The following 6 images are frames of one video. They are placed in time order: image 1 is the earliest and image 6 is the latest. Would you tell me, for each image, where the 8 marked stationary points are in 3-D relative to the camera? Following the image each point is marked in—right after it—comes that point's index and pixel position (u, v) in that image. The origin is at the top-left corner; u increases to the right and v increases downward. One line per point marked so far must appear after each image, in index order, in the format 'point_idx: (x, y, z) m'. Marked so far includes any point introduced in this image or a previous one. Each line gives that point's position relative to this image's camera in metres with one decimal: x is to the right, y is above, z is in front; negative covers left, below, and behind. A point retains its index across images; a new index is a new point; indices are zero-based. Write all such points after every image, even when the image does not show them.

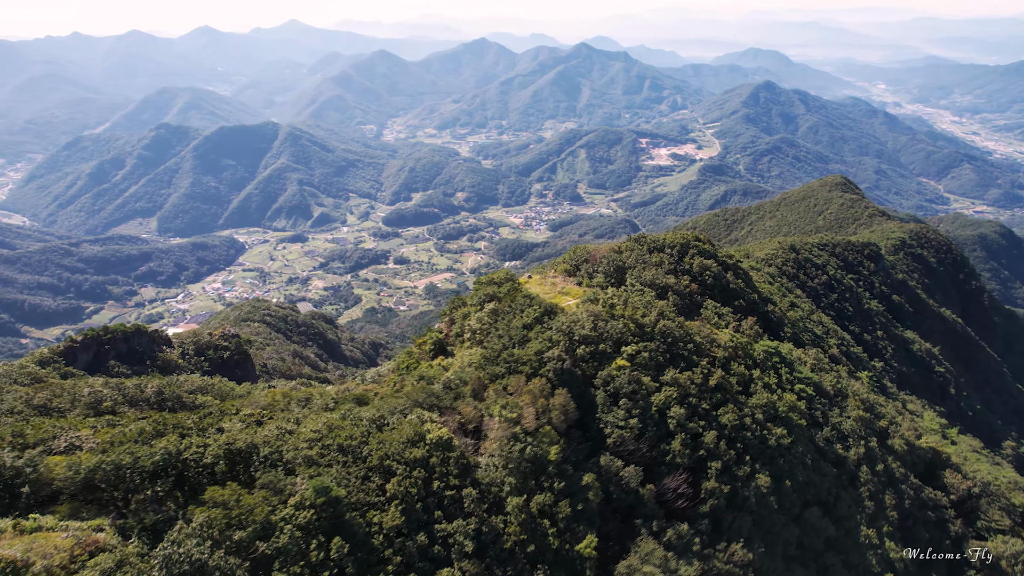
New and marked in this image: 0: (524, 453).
0: (+0.3, -4.3, +16.8) m
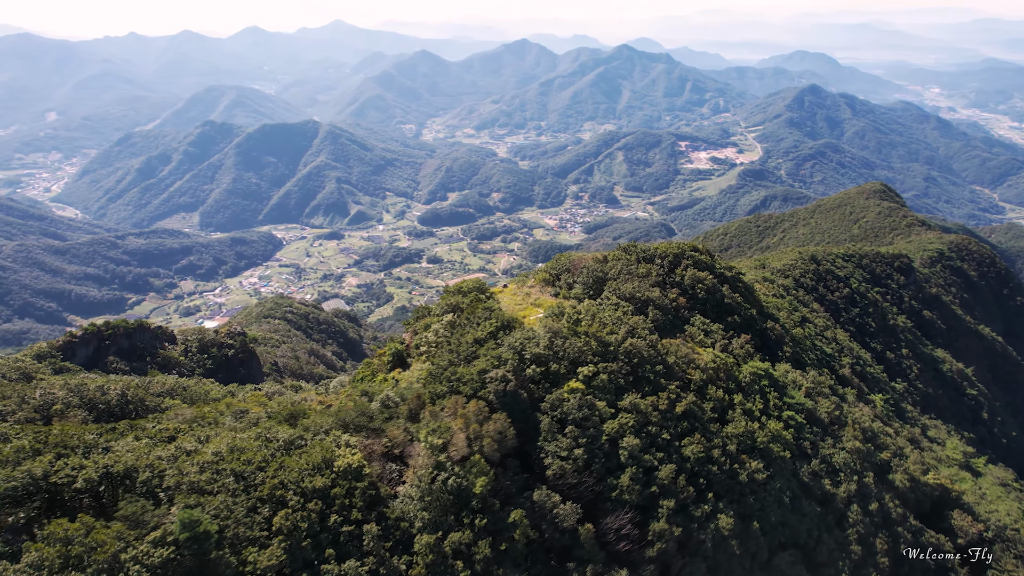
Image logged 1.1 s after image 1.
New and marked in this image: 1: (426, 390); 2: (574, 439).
0: (-1.5, -4.6, +15.4) m
1: (-2.6, -3.0, +18.9) m
2: (+1.7, -4.1, +17.5) m
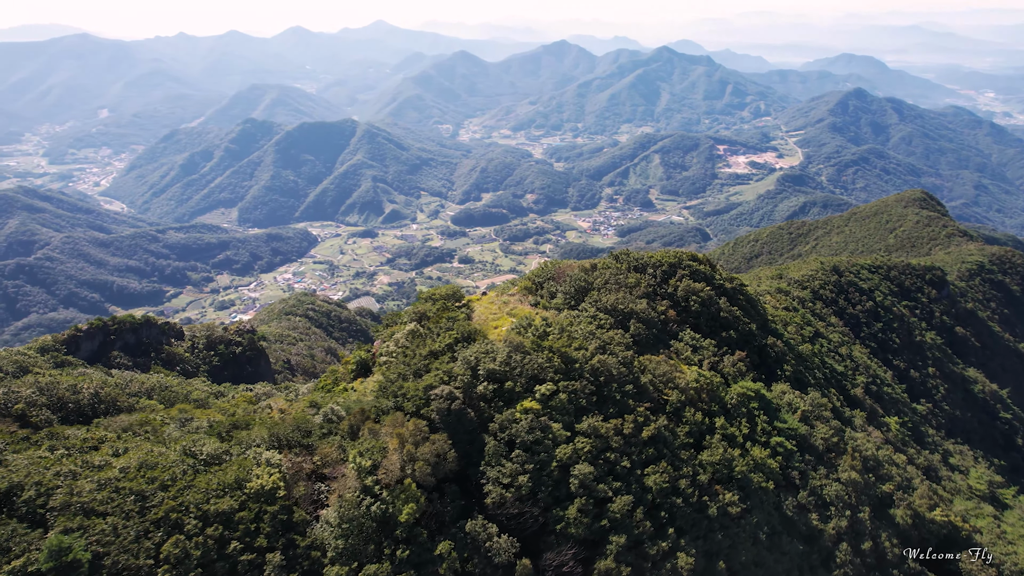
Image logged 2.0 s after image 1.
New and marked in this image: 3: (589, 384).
0: (-3.1, -4.9, +14.2) m
1: (-3.9, -3.2, +17.9) m
2: (+0.2, -4.4, +16.2) m
3: (+2.3, -2.8, +19.0) m
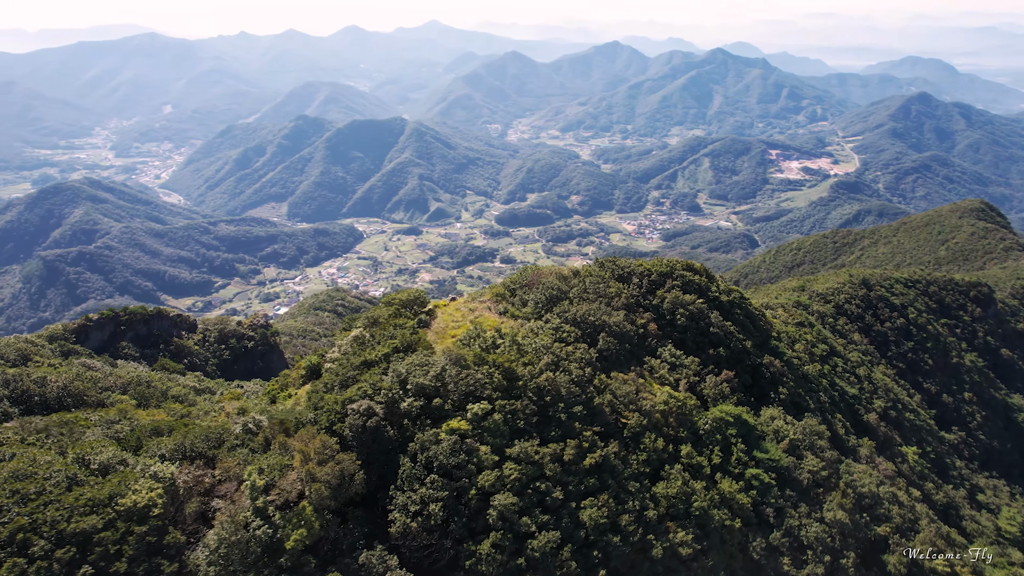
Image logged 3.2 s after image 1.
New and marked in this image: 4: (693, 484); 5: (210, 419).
0: (-5.2, -5.0, +13.1) m
1: (-5.7, -3.3, +16.8) m
2: (-1.7, -4.6, +14.8) m
3: (+0.6, -3.1, +17.4) m
4: (+5.1, -5.6, +18.3) m
5: (-9.3, -4.0, +19.8) m
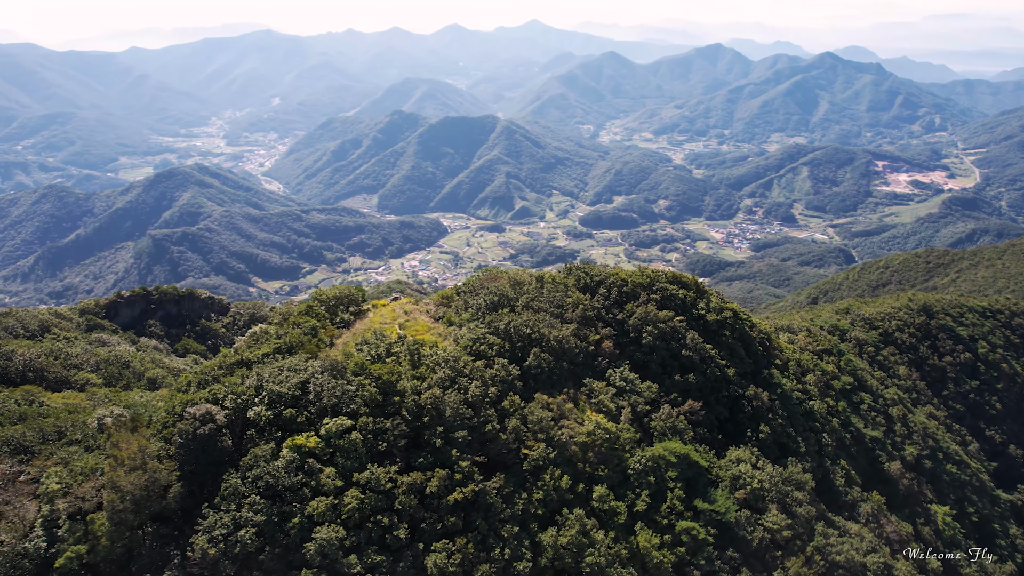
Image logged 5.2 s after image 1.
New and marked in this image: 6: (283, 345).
0: (-8.9, -4.7, +11.8) m
1: (-8.8, -3.0, +15.5) m
2: (-5.2, -4.6, +13.0) m
3: (-2.5, -3.2, +15.3) m
4: (+2.0, -5.9, +15.6) m
5: (-11.9, -3.5, +19.0) m
6: (-5.9, -1.5, +17.2) m
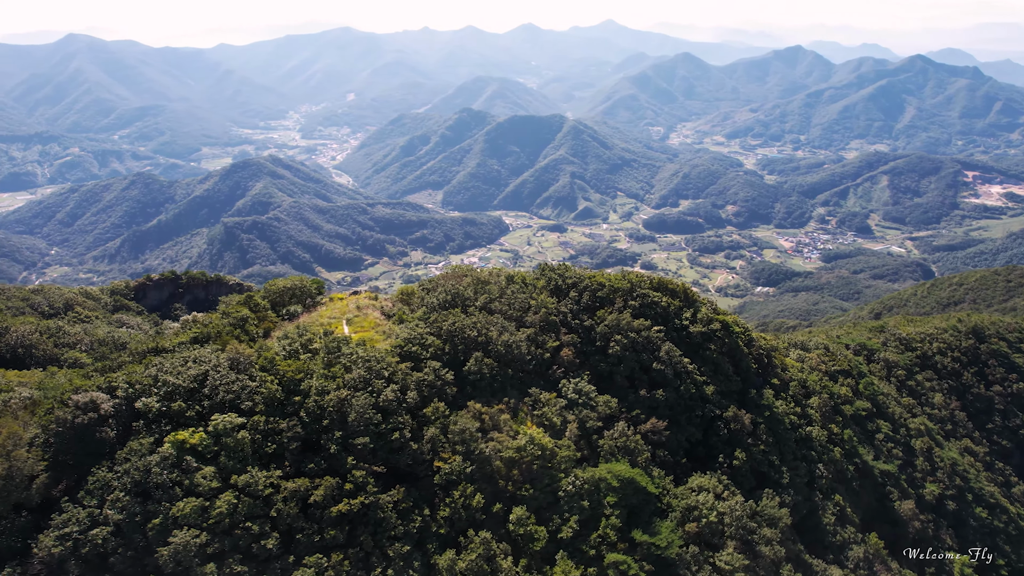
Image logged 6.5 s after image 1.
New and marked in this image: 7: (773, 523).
0: (-11.4, -4.3, +11.4) m
1: (-10.8, -2.6, +15.1) m
2: (-7.6, -4.3, +12.3) m
3: (-4.6, -3.0, +14.3) m
4: (-0.2, -6.0, +14.2) m
5: (-13.6, -2.9, +18.9) m
6: (-7.7, -1.2, +16.5) m
7: (+7.3, -6.7, +18.4) m
